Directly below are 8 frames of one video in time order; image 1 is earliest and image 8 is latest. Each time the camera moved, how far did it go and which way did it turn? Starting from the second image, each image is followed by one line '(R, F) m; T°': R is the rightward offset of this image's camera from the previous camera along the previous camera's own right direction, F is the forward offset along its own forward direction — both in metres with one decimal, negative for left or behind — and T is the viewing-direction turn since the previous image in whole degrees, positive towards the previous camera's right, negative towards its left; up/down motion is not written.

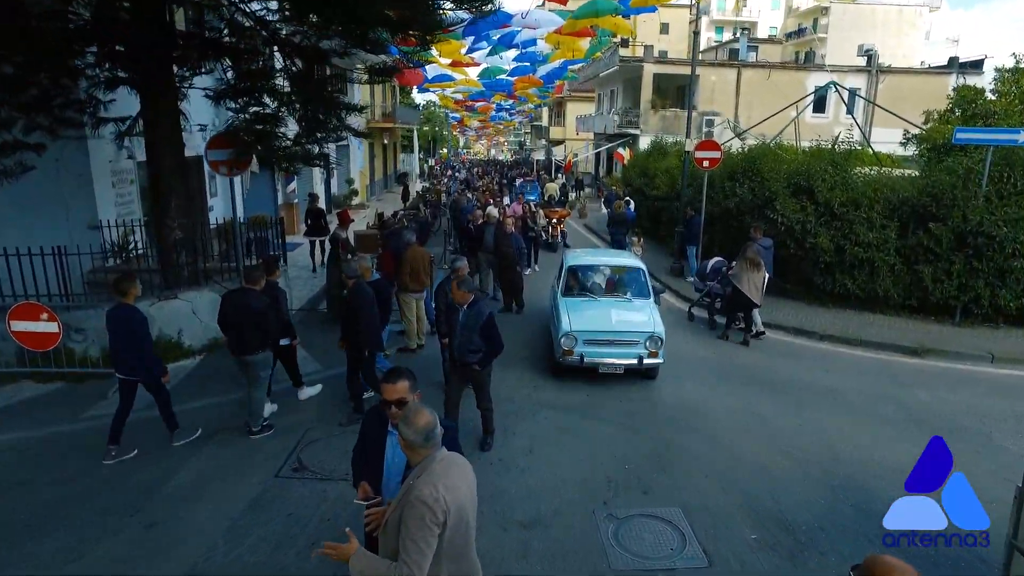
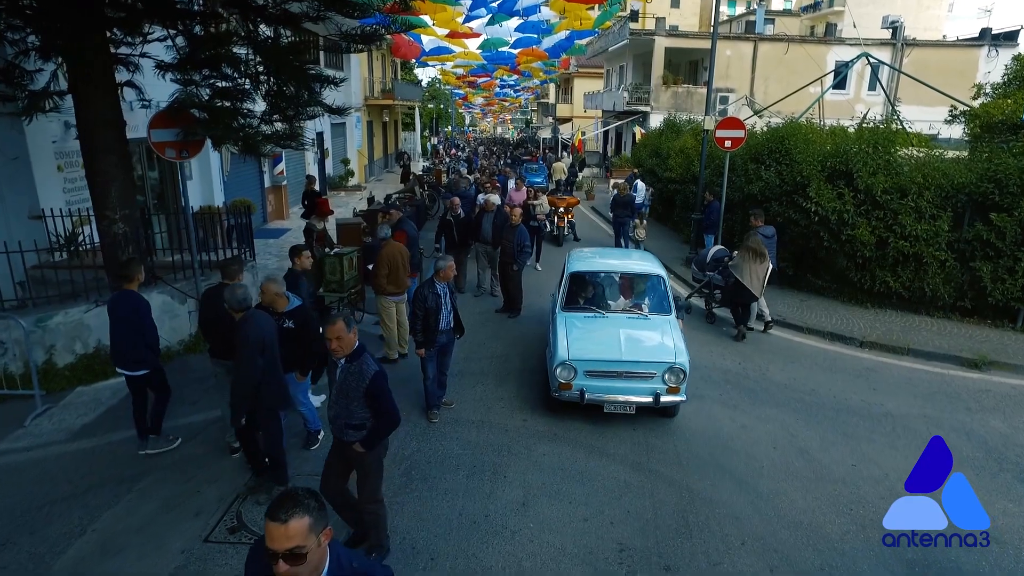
(+0.1, +1.2) m; -1°
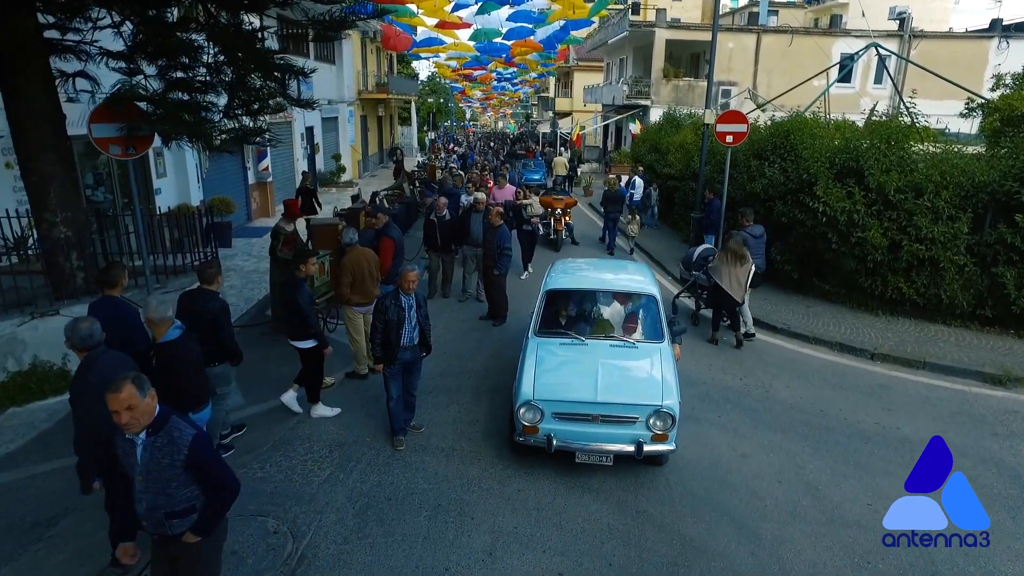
(+0.3, +0.7) m; 0°
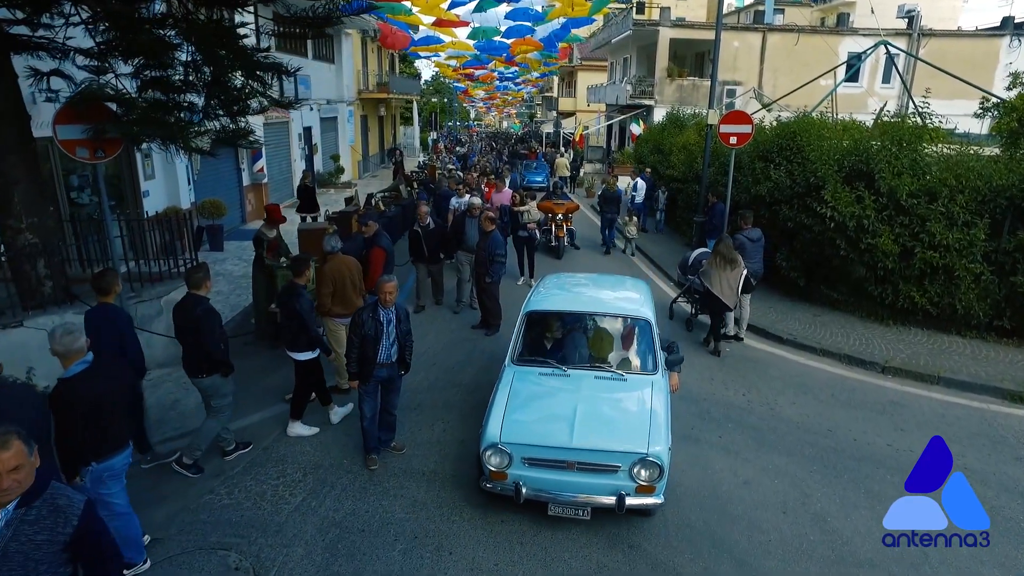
(+0.2, +0.4) m; 0°
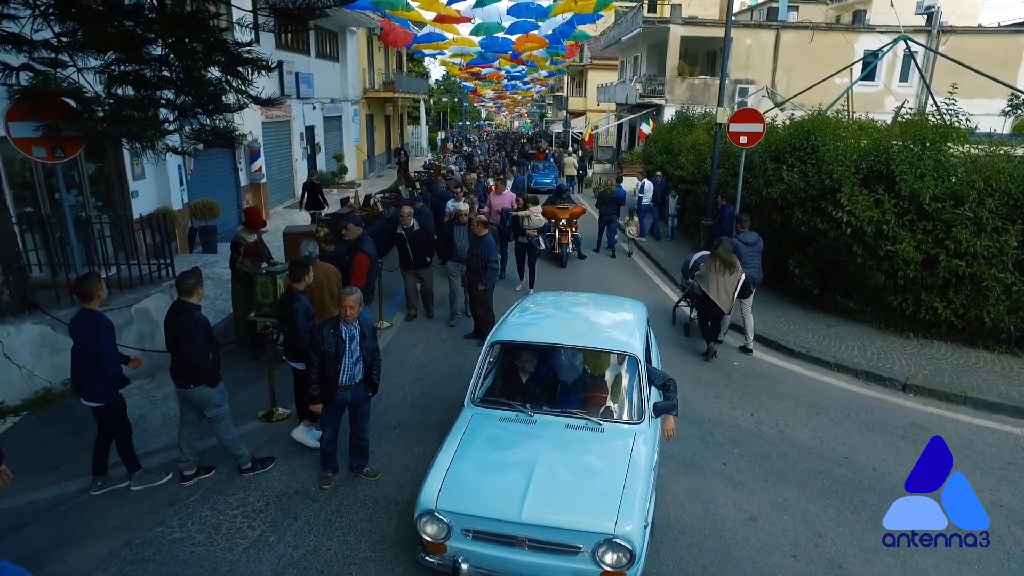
(+0.2, +0.5) m; -1°
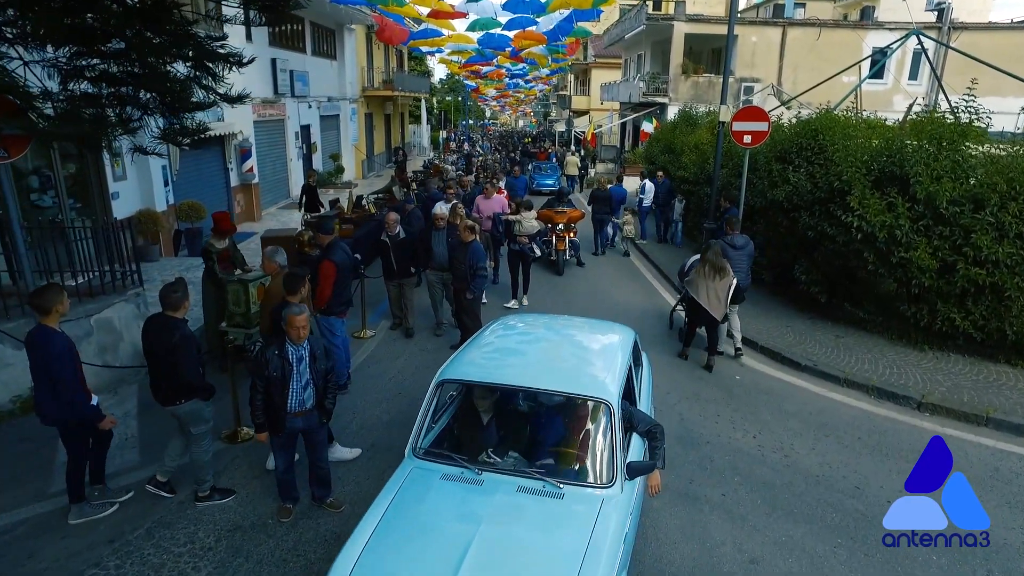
(+0.2, +0.5) m; 0°
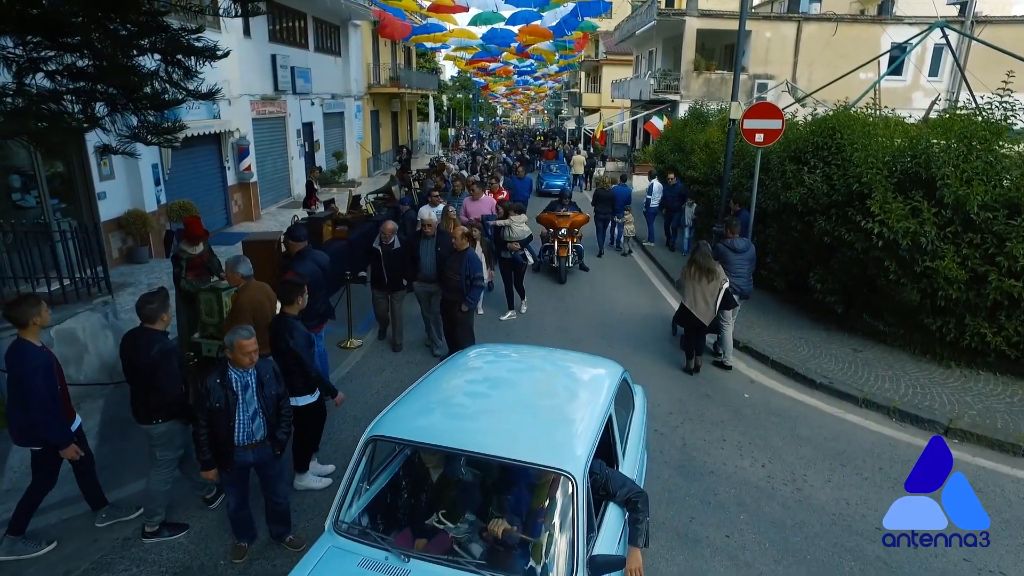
(+0.2, +0.5) m; -1°
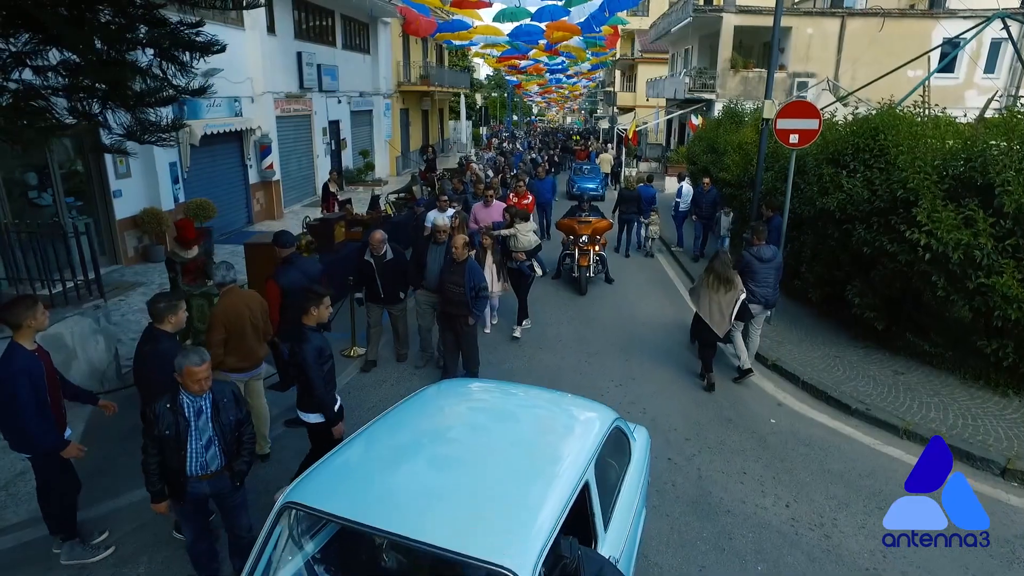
(+0.3, +0.5) m; -3°
